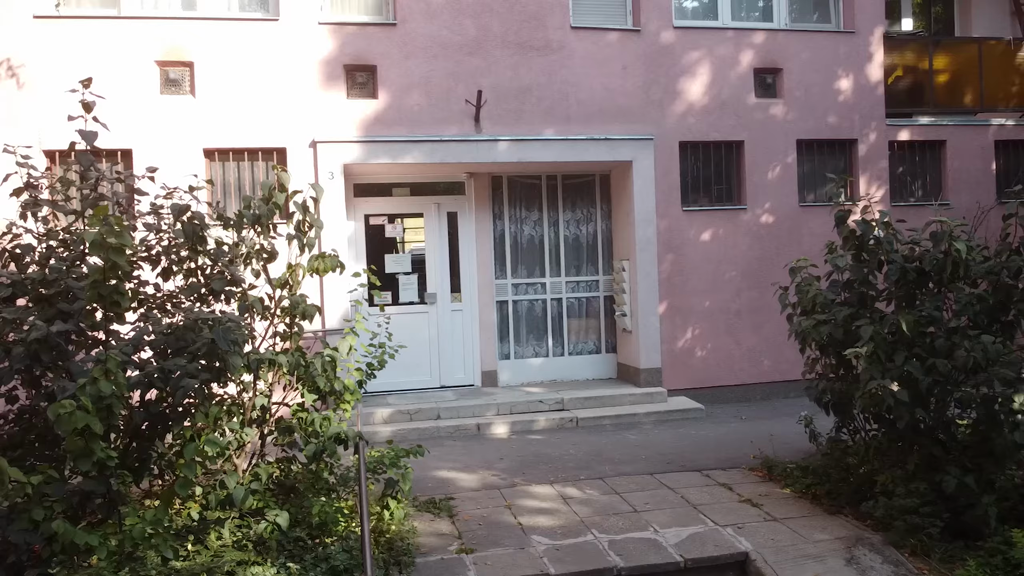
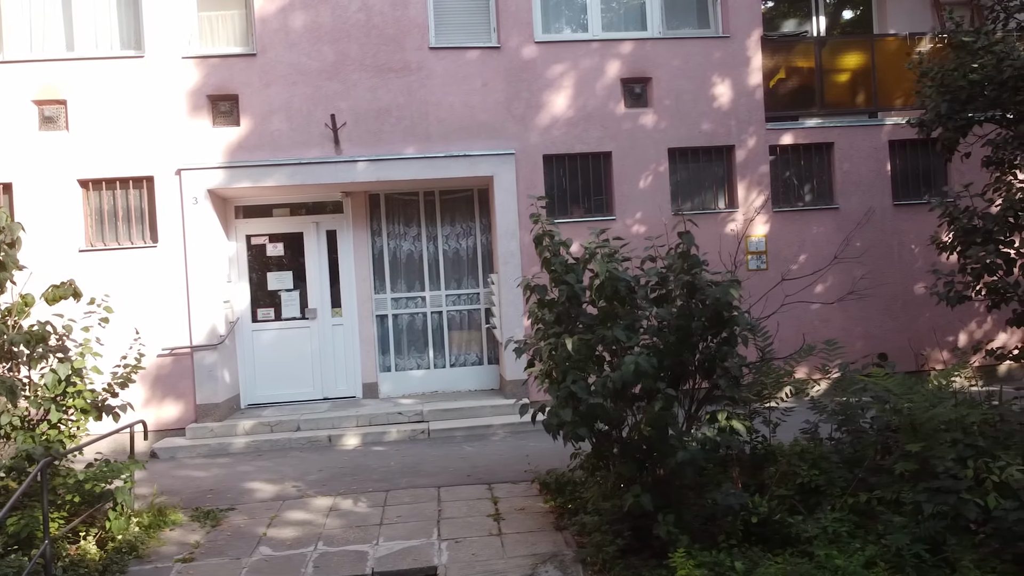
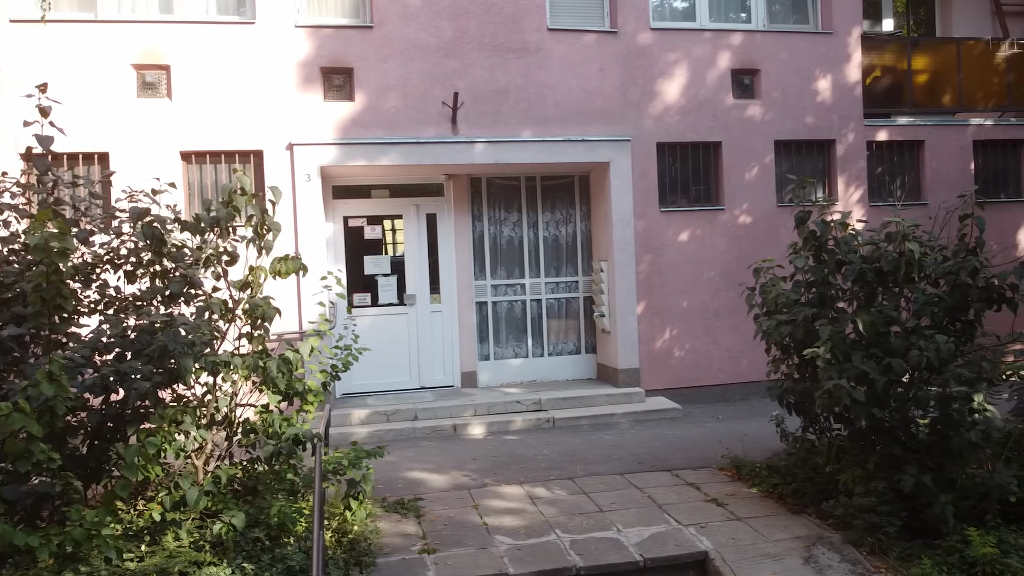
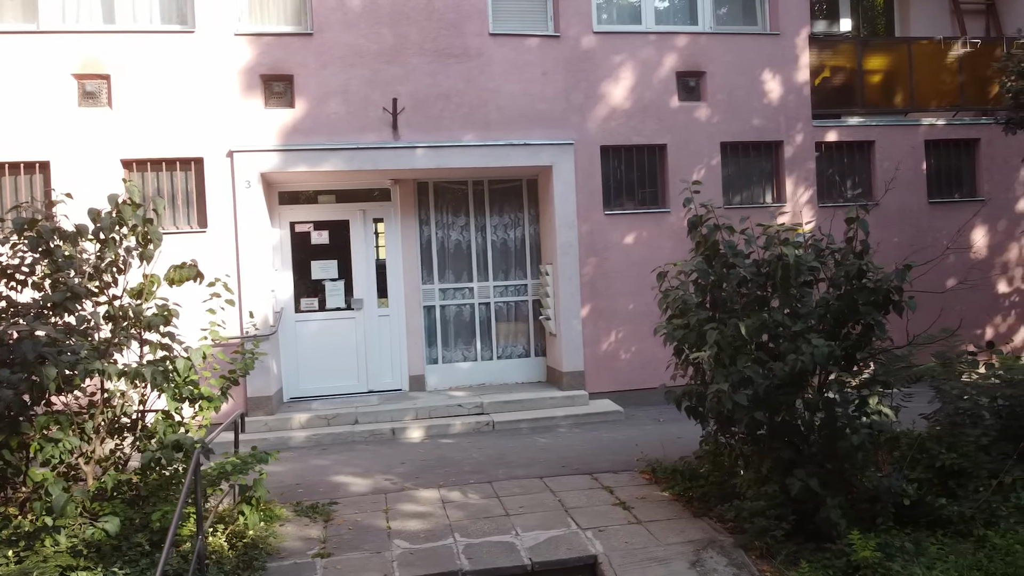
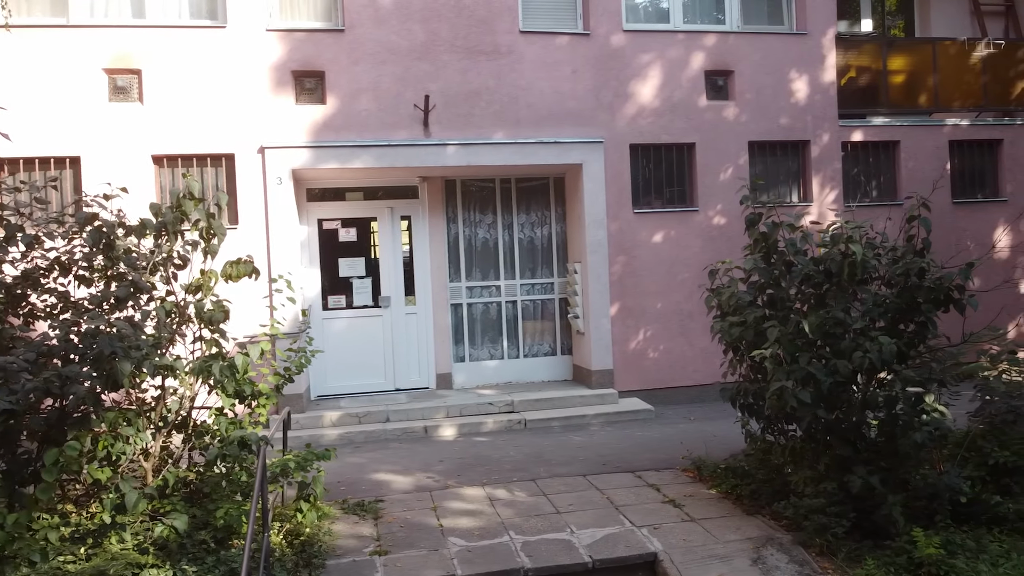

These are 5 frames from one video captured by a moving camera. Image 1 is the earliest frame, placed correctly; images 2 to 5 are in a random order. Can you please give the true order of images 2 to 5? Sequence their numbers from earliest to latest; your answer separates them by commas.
3, 5, 4, 2
